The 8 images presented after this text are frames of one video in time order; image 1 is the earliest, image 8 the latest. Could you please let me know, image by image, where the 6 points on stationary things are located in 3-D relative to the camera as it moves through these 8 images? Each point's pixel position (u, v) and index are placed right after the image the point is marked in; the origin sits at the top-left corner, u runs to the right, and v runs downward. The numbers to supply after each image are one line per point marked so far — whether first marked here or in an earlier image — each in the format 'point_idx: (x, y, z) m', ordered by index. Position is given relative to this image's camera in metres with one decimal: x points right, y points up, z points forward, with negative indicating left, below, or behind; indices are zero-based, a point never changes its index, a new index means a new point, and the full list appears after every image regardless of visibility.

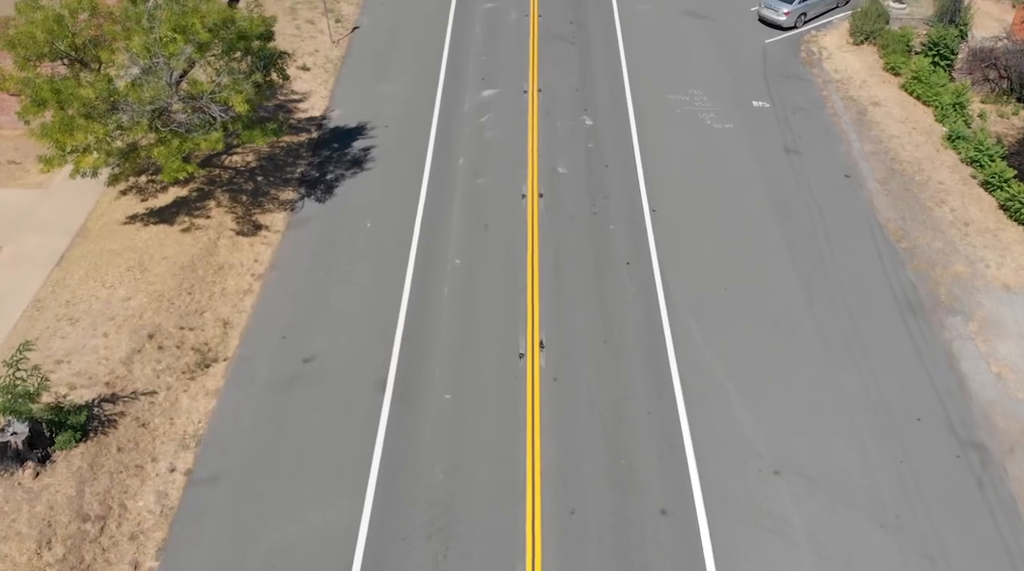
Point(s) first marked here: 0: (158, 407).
0: (-7.2, -2.5, +19.7) m
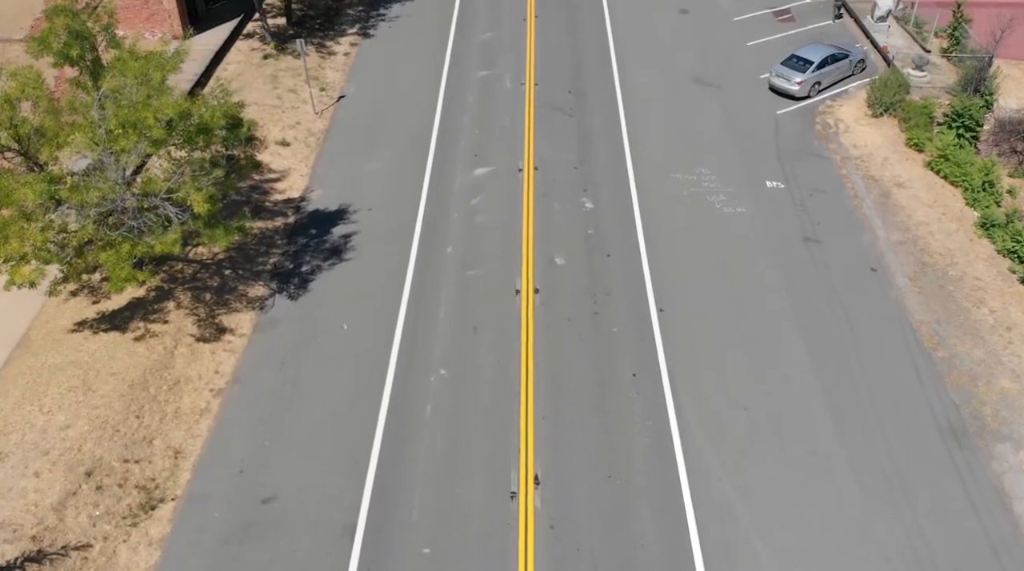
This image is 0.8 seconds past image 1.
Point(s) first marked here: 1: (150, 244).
0: (-7.4, -4.9, +17.1) m
1: (-7.4, +0.9, +19.8) m
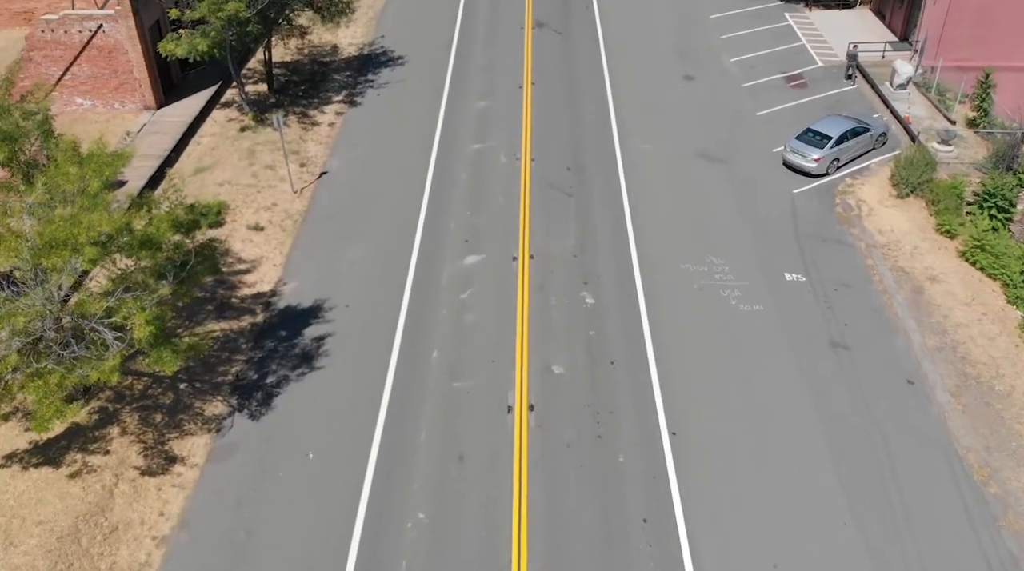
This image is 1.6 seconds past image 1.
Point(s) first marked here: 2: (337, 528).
0: (-7.6, -7.2, +14.2) m
1: (-7.6, -1.6, +17.2) m
2: (-3.4, -4.6, +18.2) m
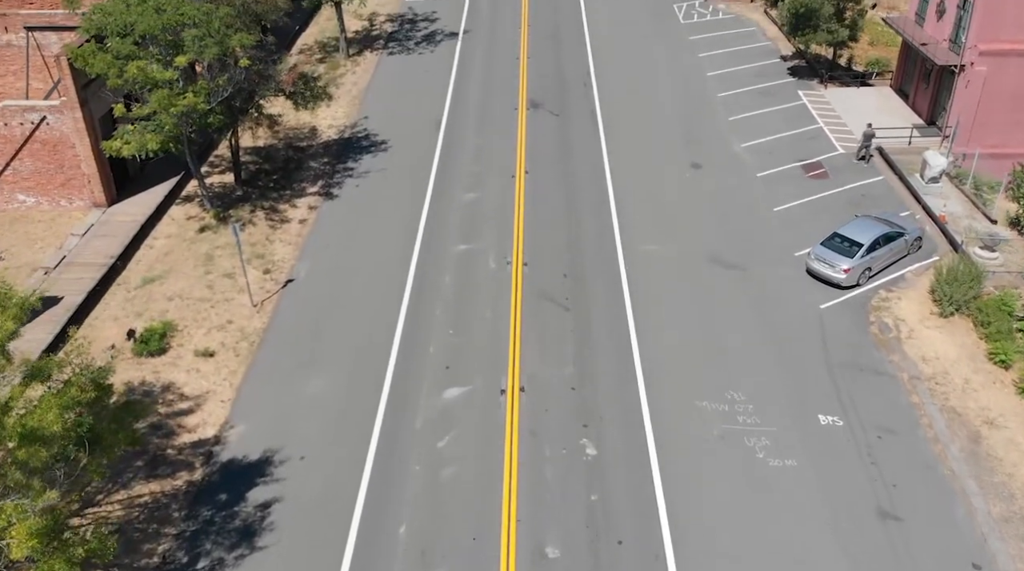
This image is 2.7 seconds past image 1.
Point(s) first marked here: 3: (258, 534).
0: (-7.9, -9.9, +10.2) m
1: (-7.9, -4.4, +13.4) m
2: (-3.7, -7.5, +14.3) m
3: (-4.9, -4.9, +19.0) m
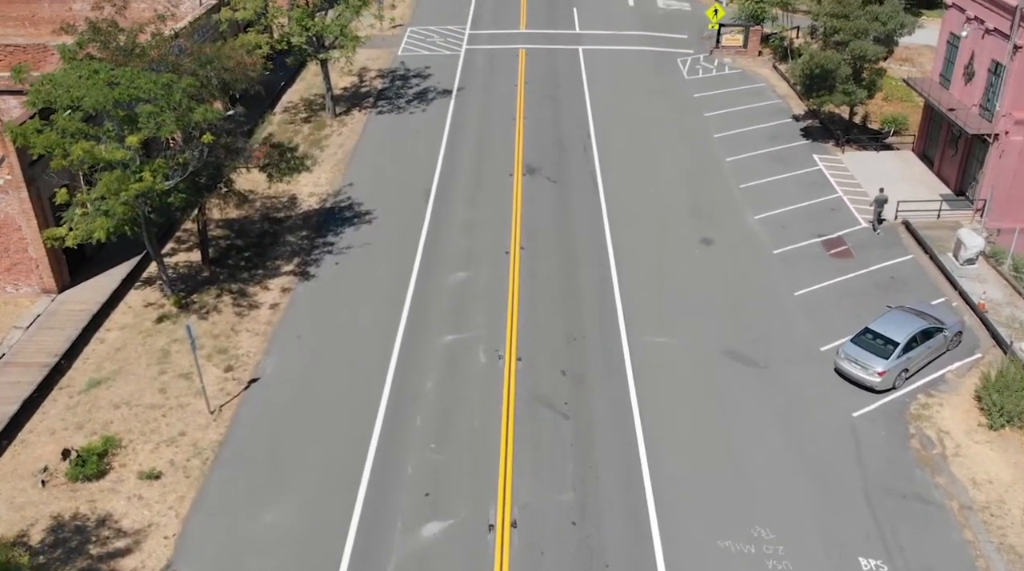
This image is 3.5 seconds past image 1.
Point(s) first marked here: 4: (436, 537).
0: (-8.2, -11.8, +6.8) m
1: (-8.2, -6.5, +10.3) m
2: (-3.9, -9.6, +11.1) m
3: (-5.1, -7.1, +15.8) m
4: (-1.5, -5.1, +19.8) m
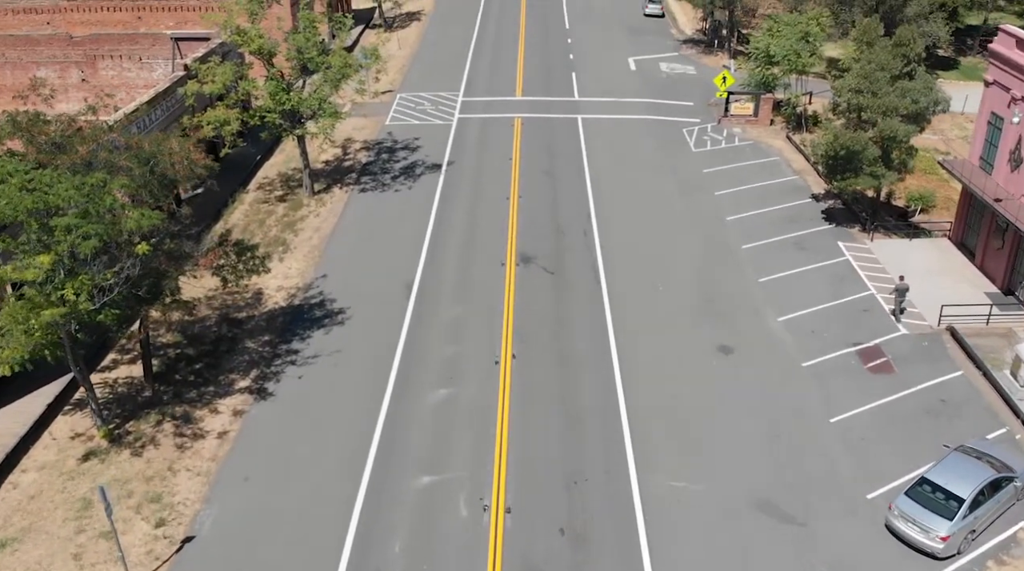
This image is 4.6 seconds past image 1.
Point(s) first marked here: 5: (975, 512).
0: (-8.5, -14.0, +2.4) m
1: (-8.5, -8.8, +6.1) m
2: (-4.2, -11.9, +6.7) m
3: (-5.4, -9.7, +11.6) m
4: (-1.8, -7.9, +15.7) m
5: (+9.4, -4.6, +19.6) m
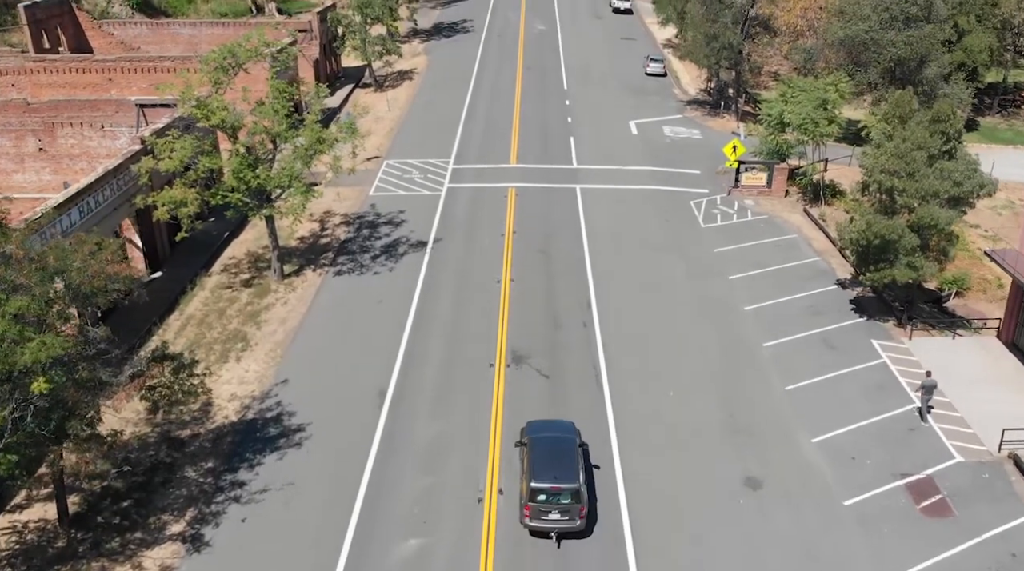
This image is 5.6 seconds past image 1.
0: (-8.8, -15.7, -2.3) m
1: (-8.8, -10.7, +1.6) m
2: (-4.5, -13.9, +2.1) m
3: (-5.8, -11.9, +7.0) m
4: (-2.2, -10.2, +11.2) m
5: (+9.1, -7.2, +15.3) m
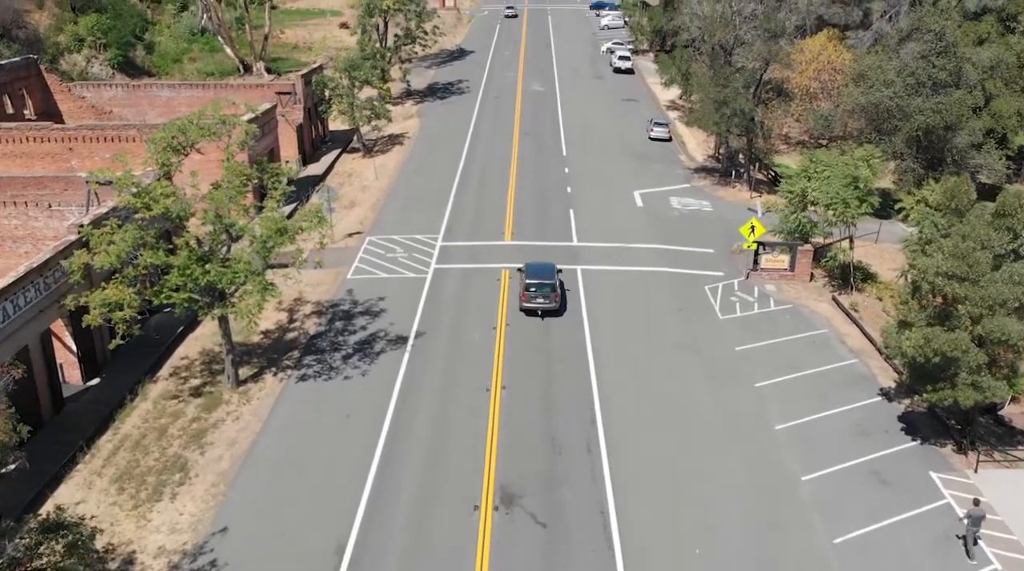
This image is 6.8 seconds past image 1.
0: (-9.1, -17.2, -7.8) m
1: (-9.1, -12.4, -3.6) m
2: (-4.8, -15.6, -3.3) m
3: (-6.1, -13.9, +1.8) m
4: (-2.5, -12.5, +6.0) m
5: (+8.8, -9.6, +10.2) m
